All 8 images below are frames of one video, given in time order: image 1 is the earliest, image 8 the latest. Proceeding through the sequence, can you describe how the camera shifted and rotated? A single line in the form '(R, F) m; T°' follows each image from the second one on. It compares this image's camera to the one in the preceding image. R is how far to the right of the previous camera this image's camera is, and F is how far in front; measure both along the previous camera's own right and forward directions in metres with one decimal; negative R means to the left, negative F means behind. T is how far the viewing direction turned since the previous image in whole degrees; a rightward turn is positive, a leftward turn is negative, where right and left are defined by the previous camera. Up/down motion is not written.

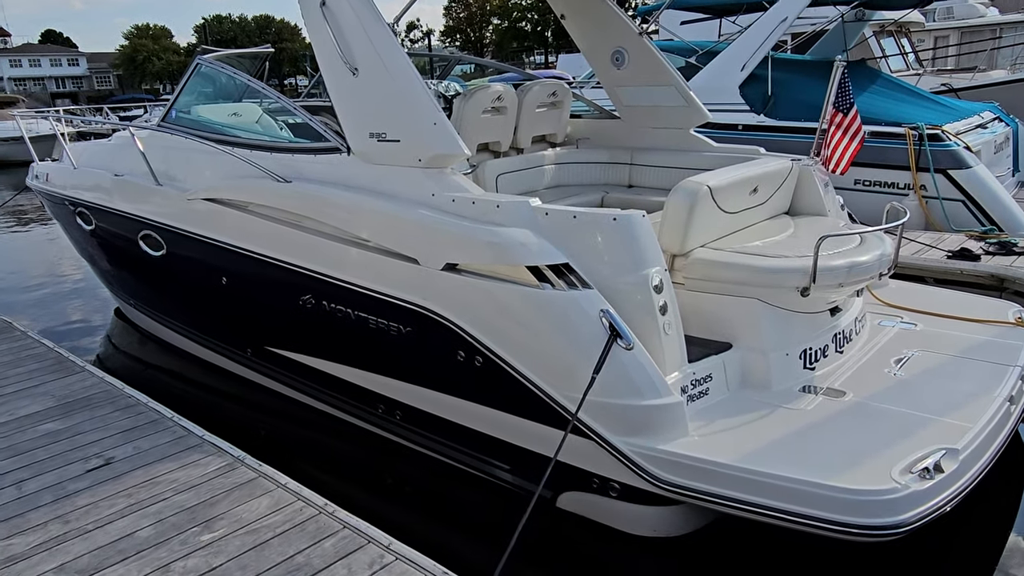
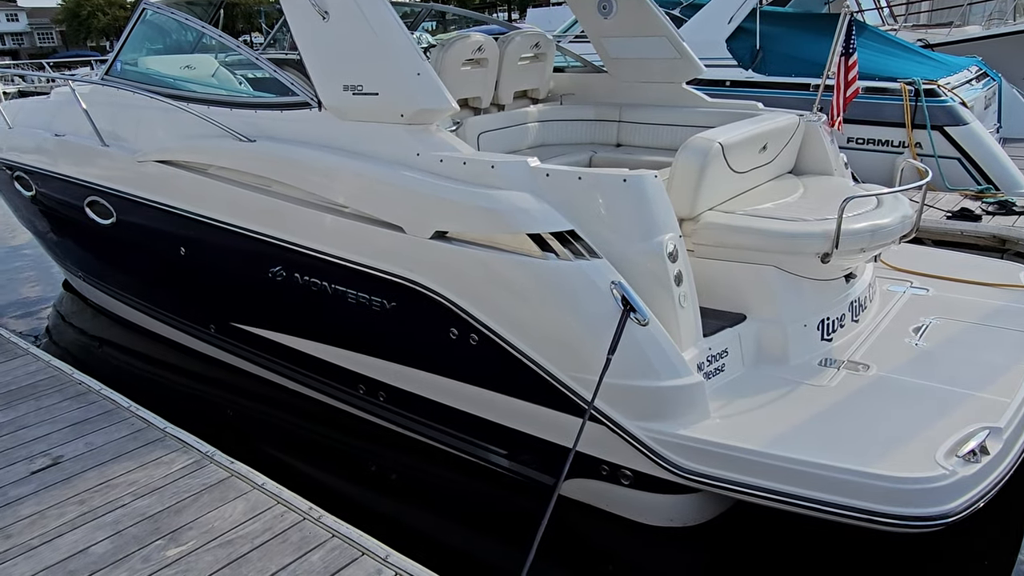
(-0.1, +0.3) m; +3°
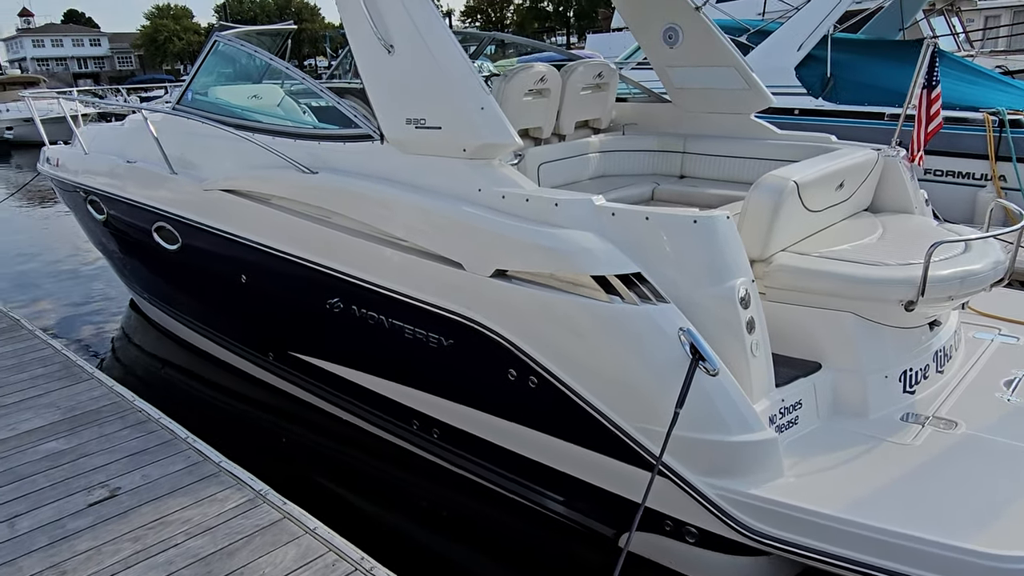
(0.0, +0.1) m; -4°
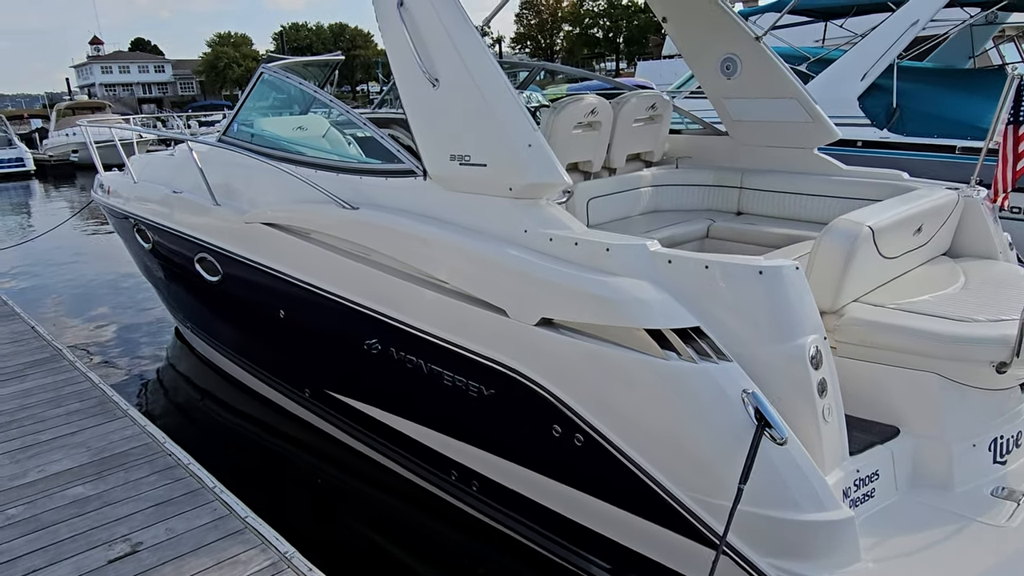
(0.0, +0.1) m; -3°
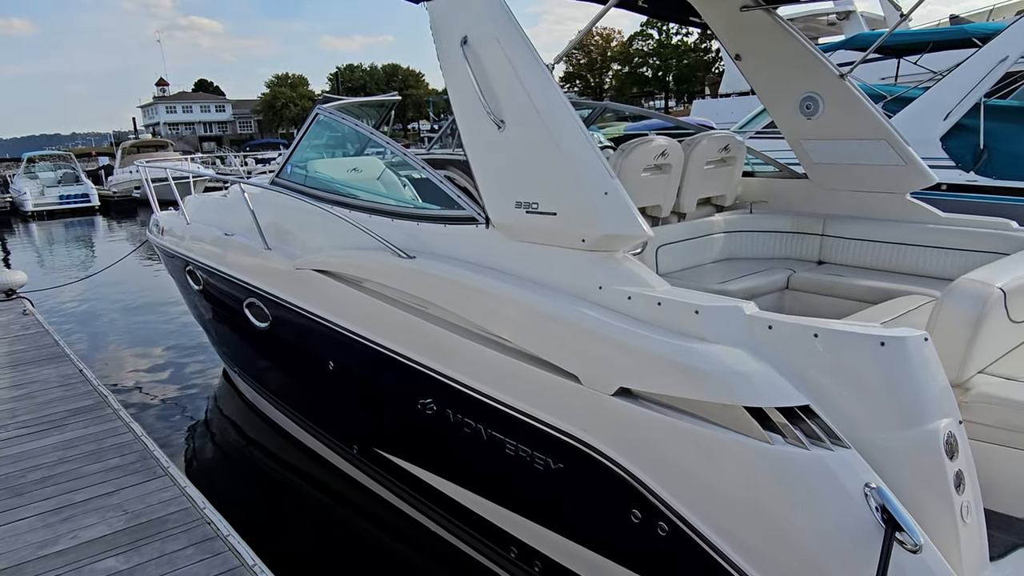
(-0.1, +0.2) m; -4°
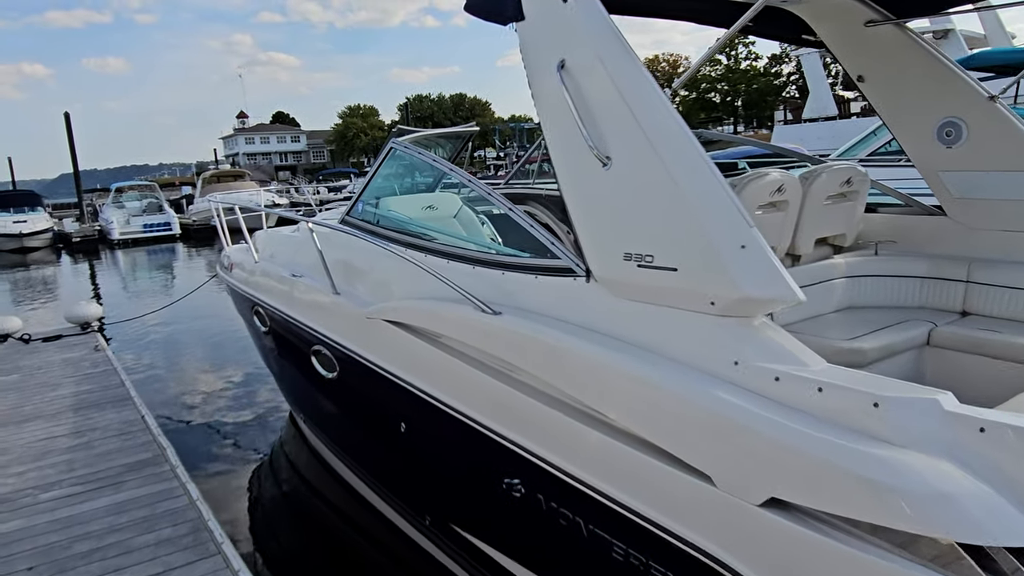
(-0.1, +0.4) m; -5°
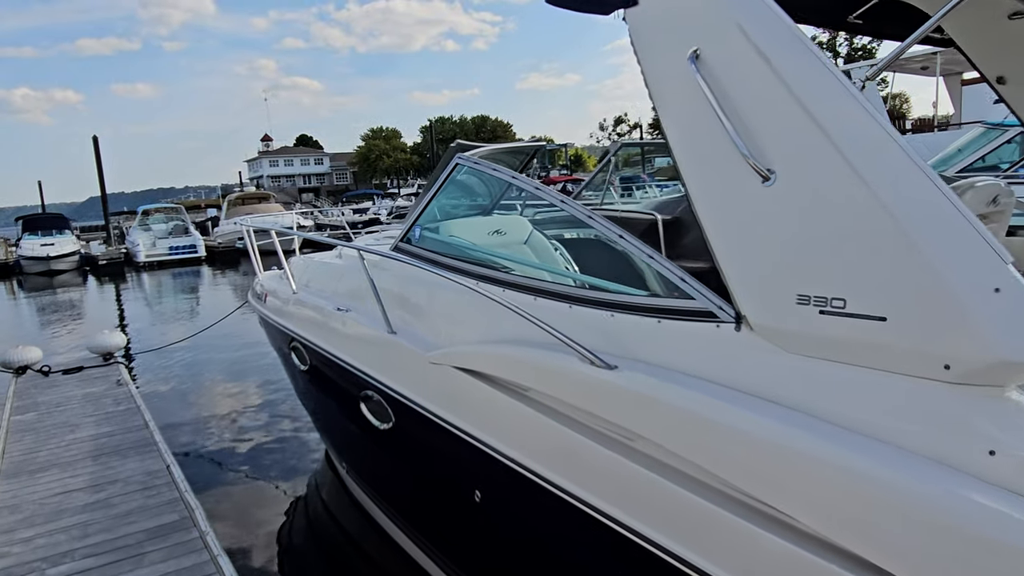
(-0.2, +0.5) m; -2°
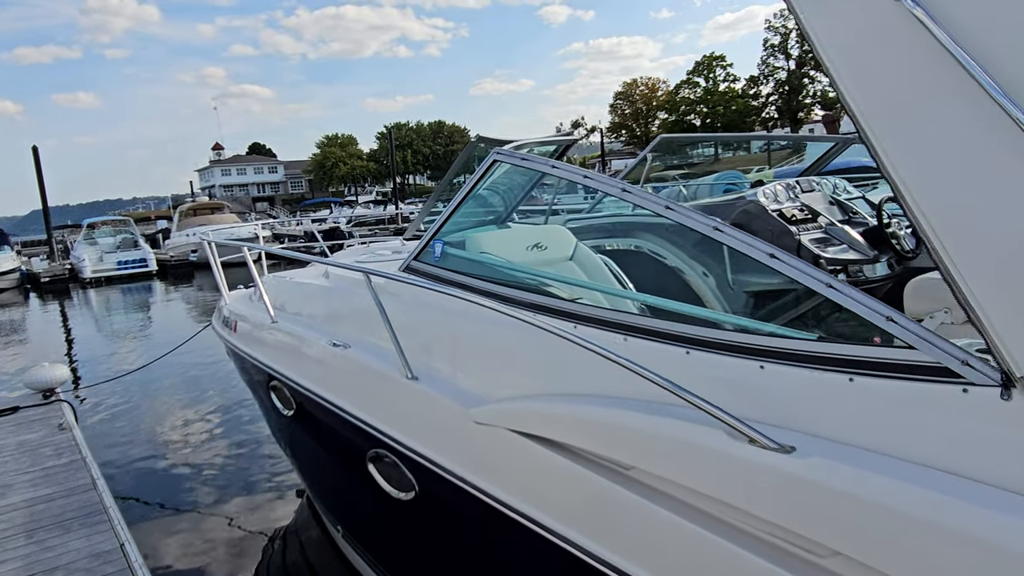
(-0.3, +0.6) m; +3°
